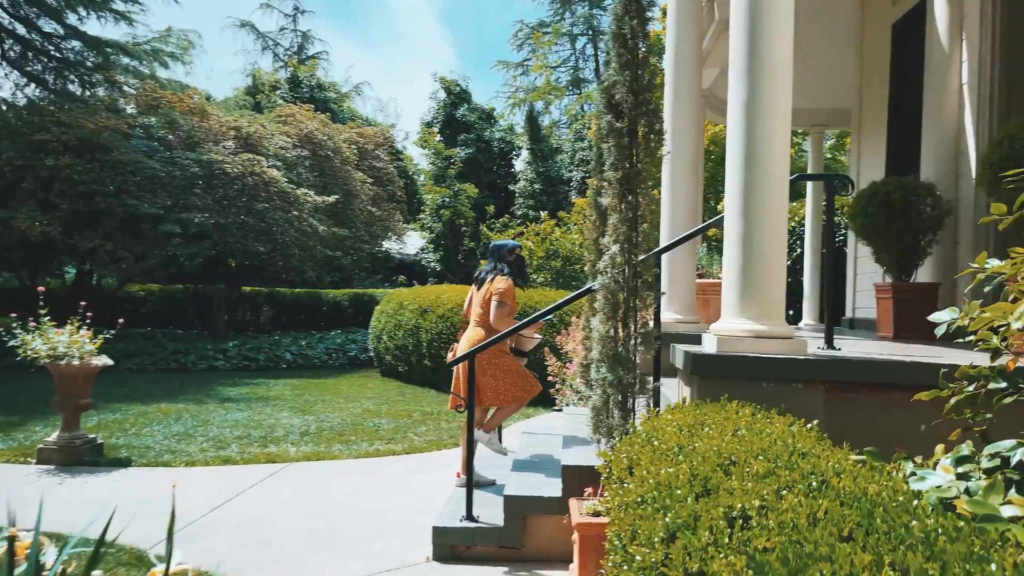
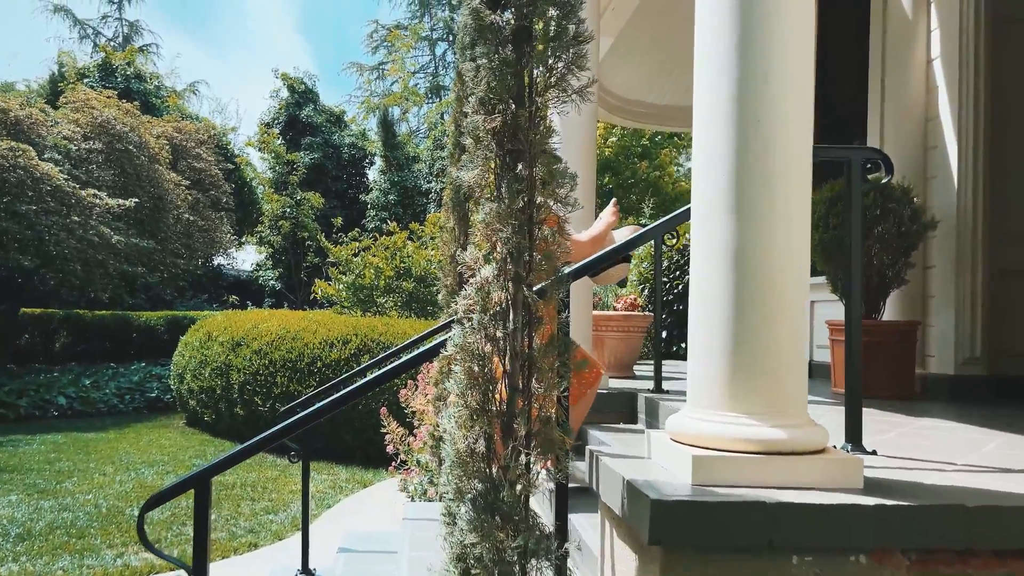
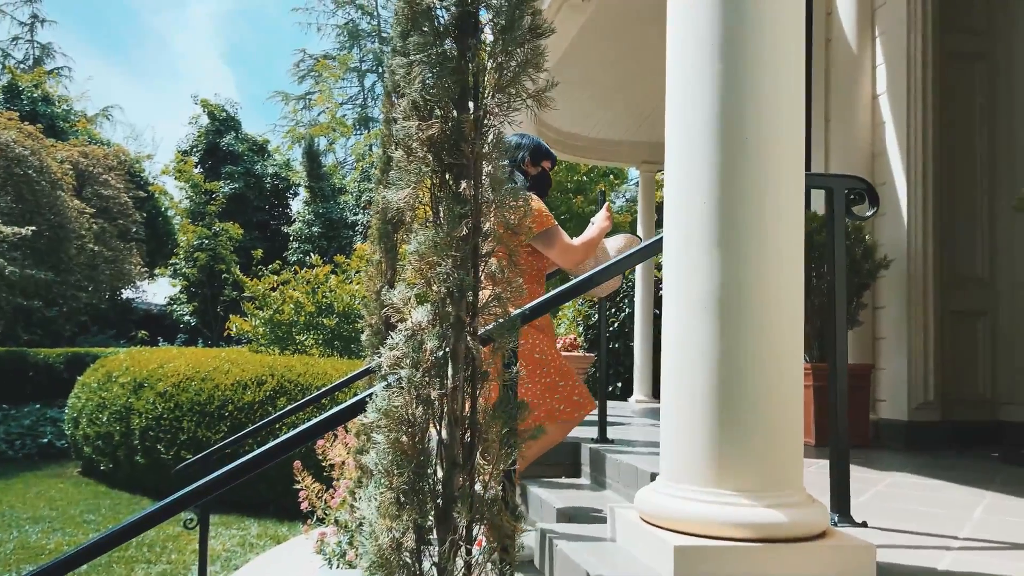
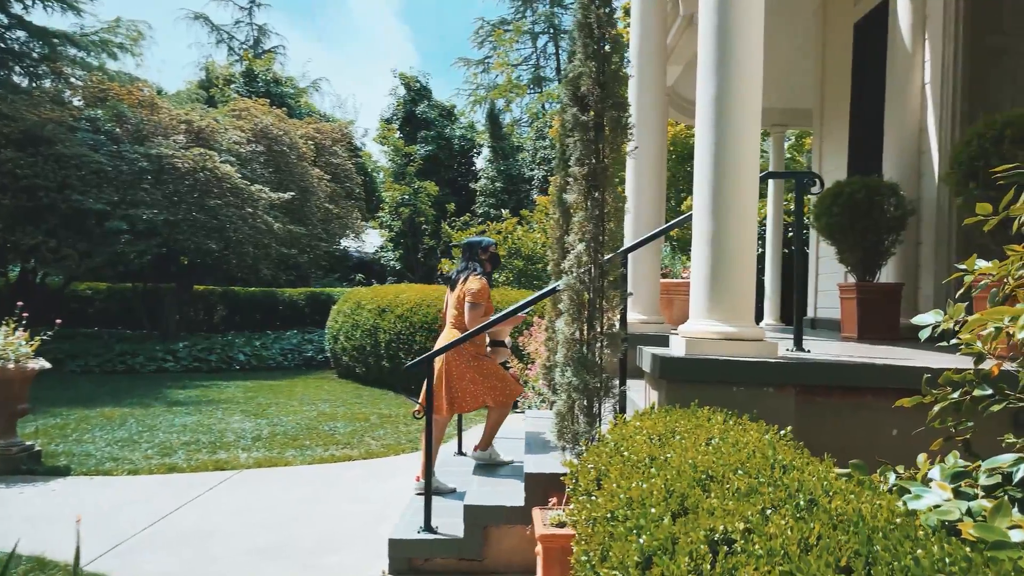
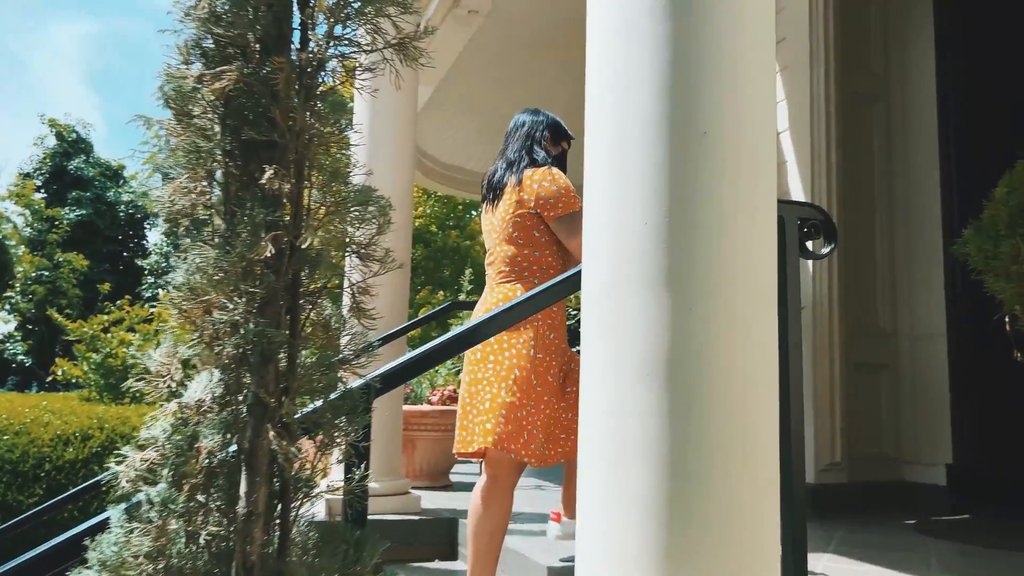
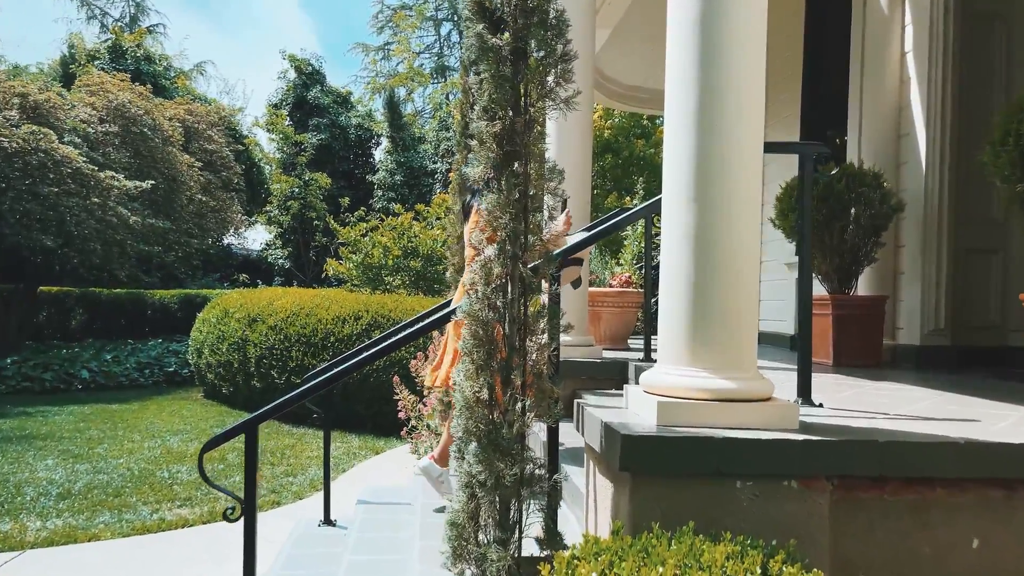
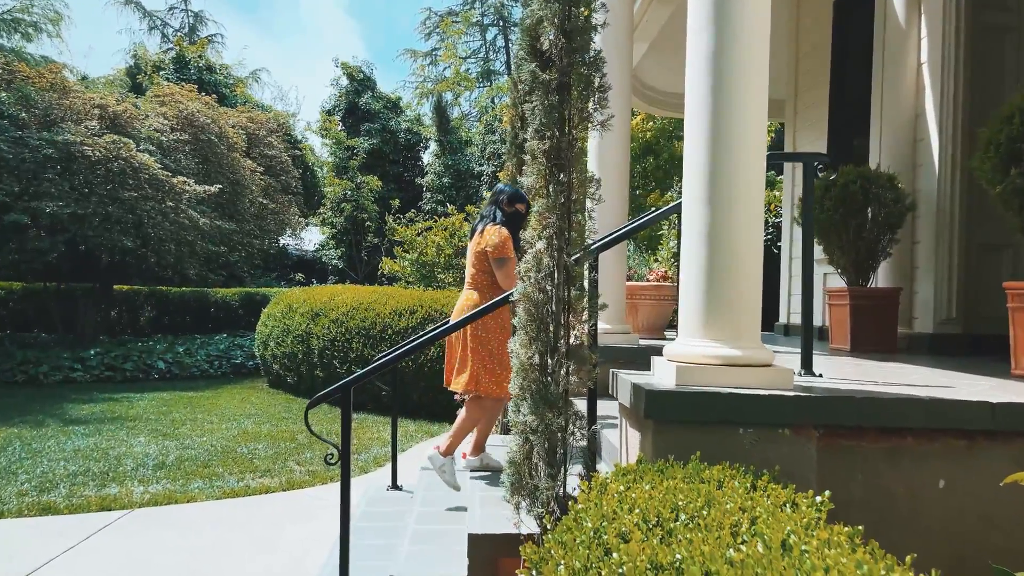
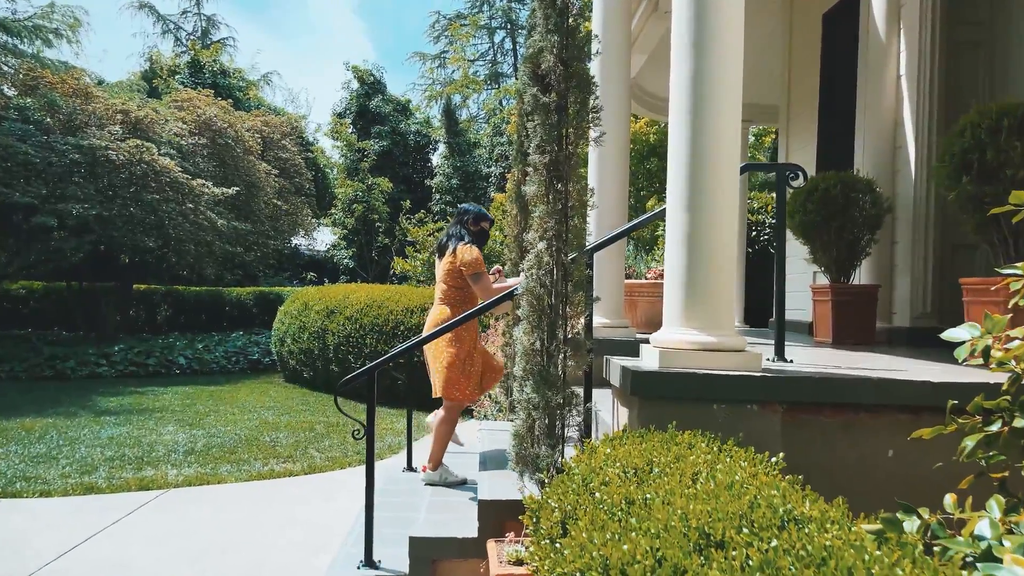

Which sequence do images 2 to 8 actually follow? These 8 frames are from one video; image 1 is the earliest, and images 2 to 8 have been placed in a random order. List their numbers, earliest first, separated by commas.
4, 8, 7, 6, 2, 3, 5
